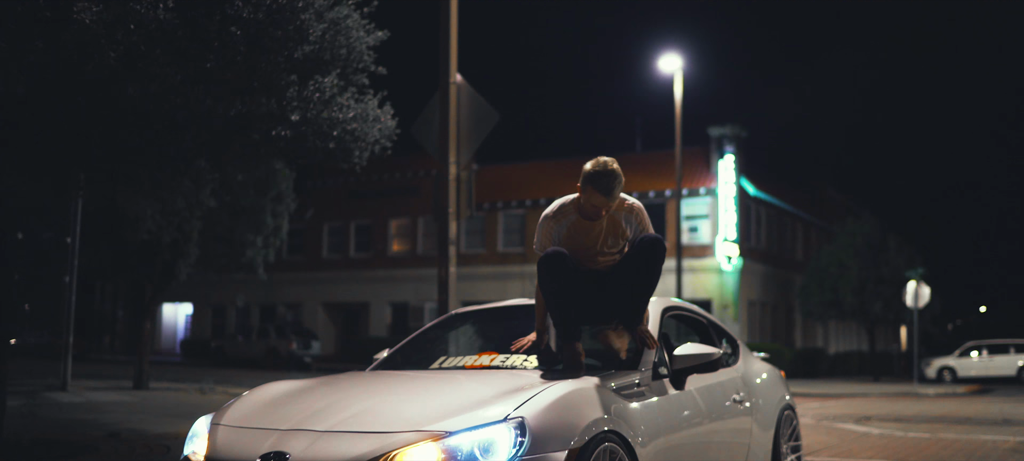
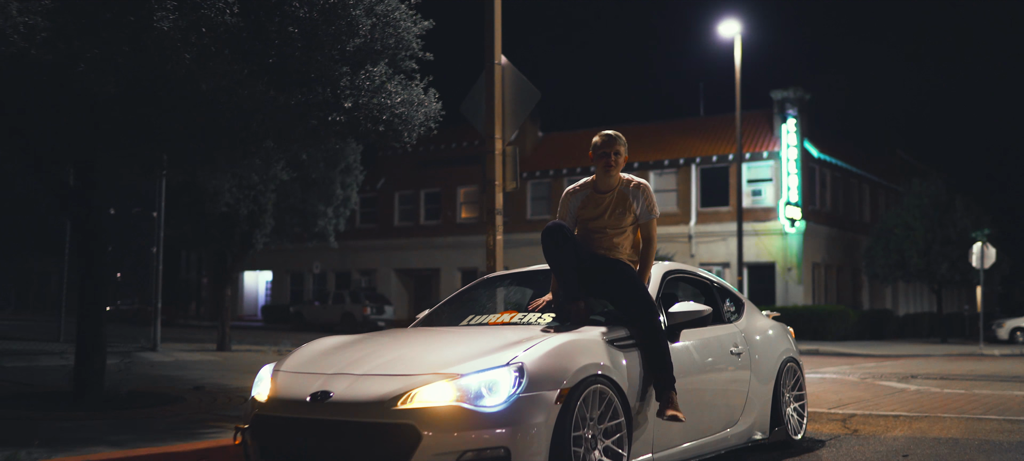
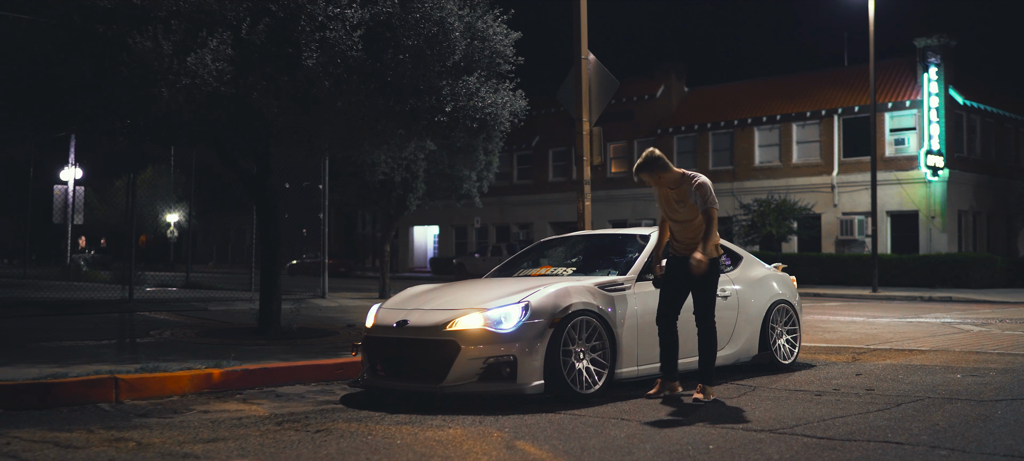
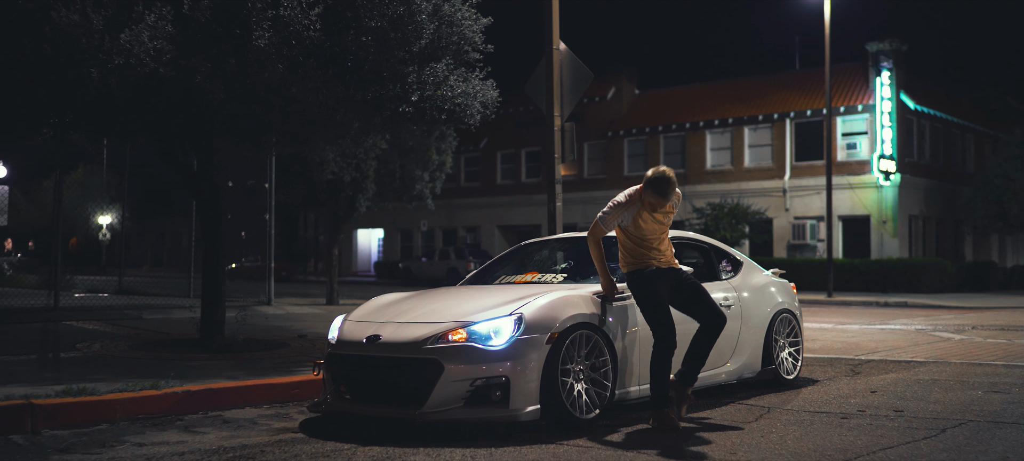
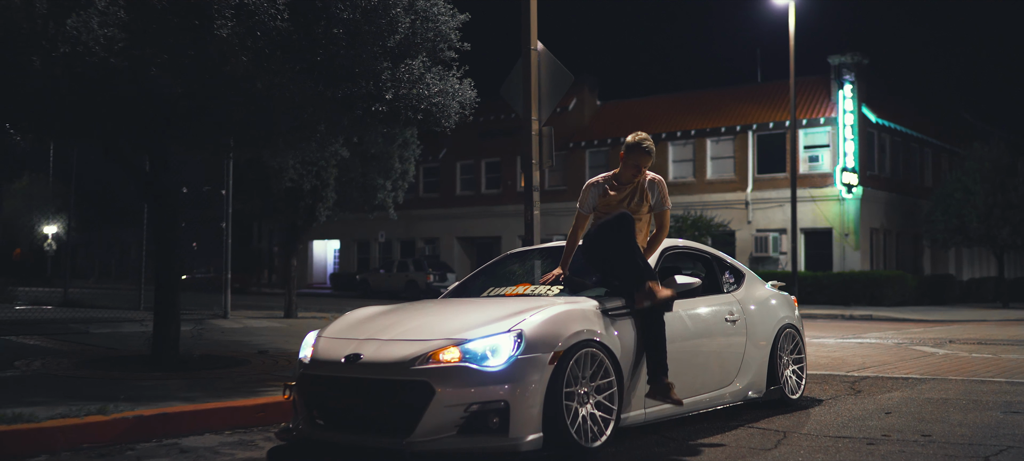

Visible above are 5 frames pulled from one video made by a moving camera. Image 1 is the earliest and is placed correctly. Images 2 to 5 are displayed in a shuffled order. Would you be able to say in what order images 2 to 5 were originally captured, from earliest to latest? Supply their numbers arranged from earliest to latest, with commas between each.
2, 5, 4, 3
